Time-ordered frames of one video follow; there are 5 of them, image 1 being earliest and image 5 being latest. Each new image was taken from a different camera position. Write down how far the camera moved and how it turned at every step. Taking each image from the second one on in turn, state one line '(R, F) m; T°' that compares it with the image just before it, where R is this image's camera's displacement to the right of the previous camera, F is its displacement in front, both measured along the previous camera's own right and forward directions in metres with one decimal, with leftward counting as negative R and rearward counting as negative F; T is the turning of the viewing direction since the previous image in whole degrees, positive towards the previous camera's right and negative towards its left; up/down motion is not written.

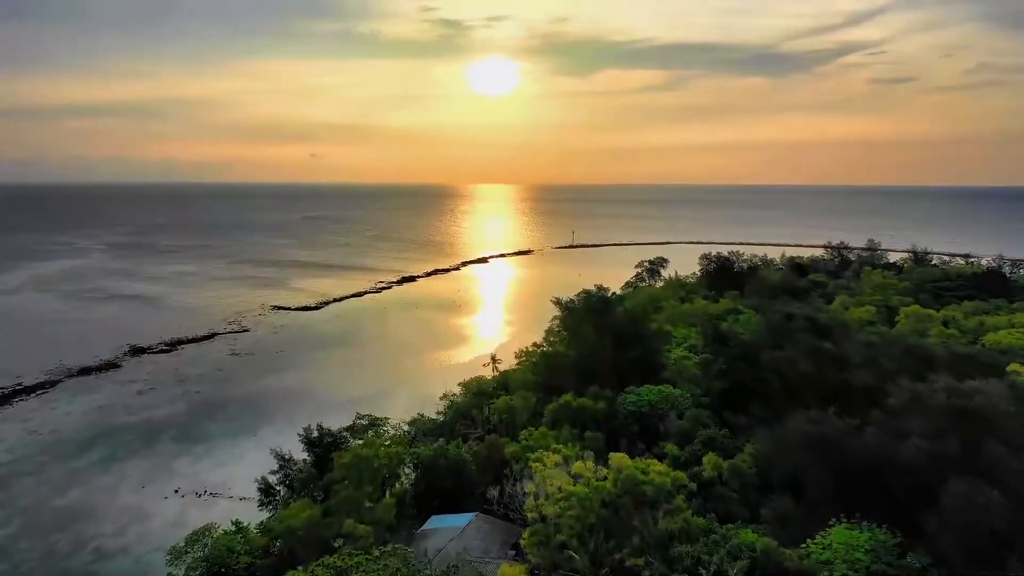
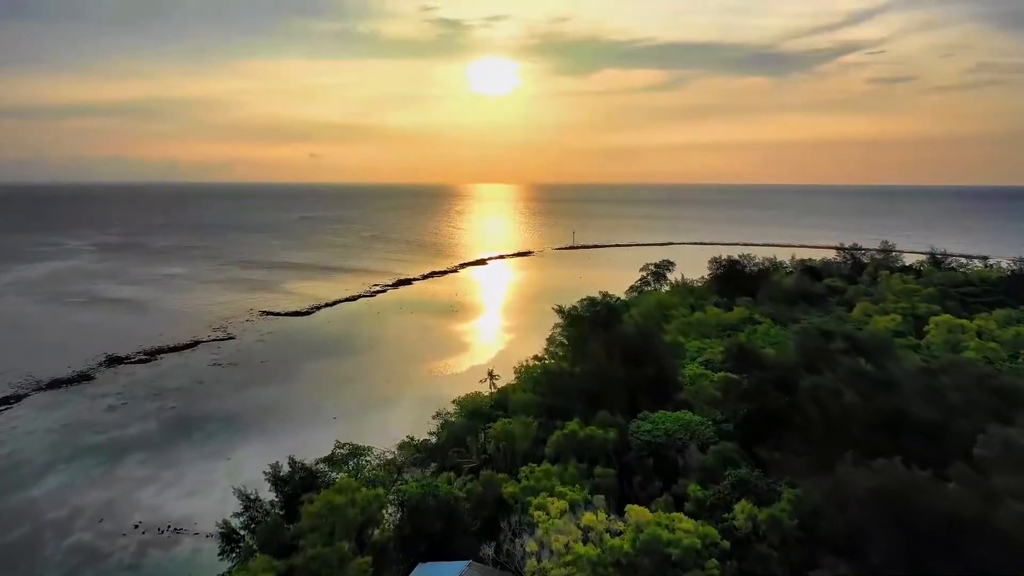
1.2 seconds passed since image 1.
(0.0, +2.0) m; 0°
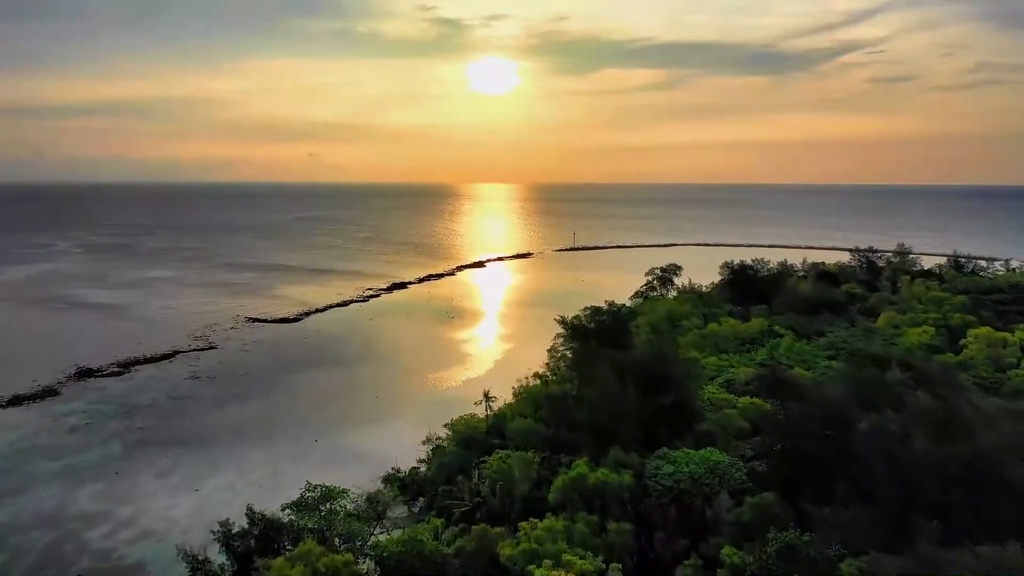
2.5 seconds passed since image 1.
(0.0, +2.1) m; 0°
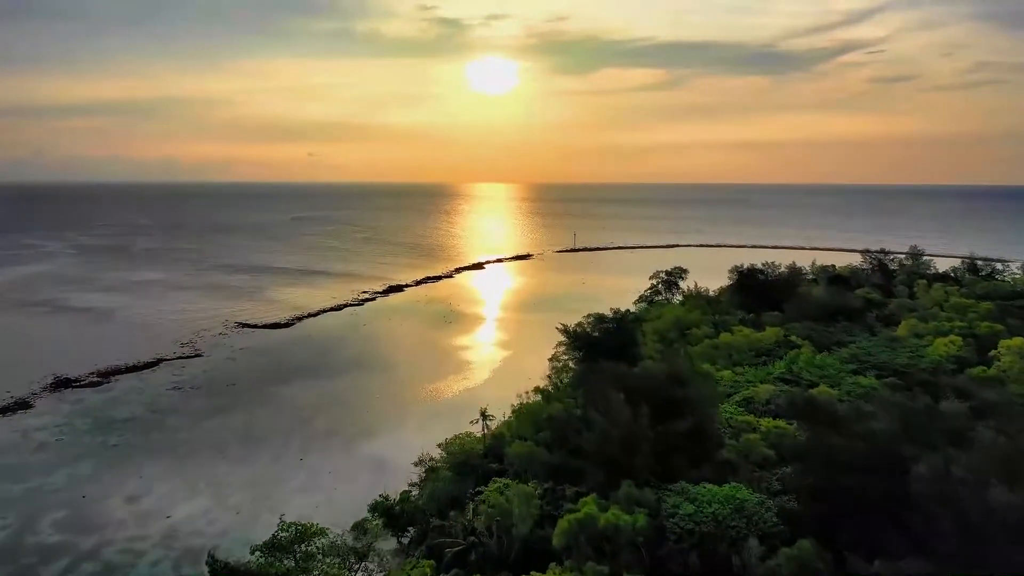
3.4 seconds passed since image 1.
(0.0, +1.5) m; 0°
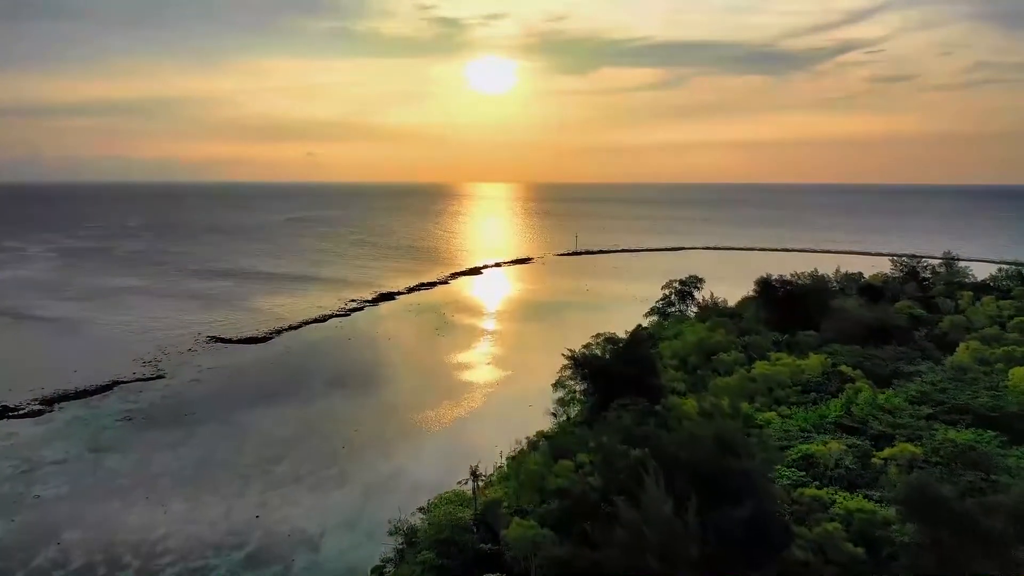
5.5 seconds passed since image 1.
(0.0, +3.5) m; 0°
